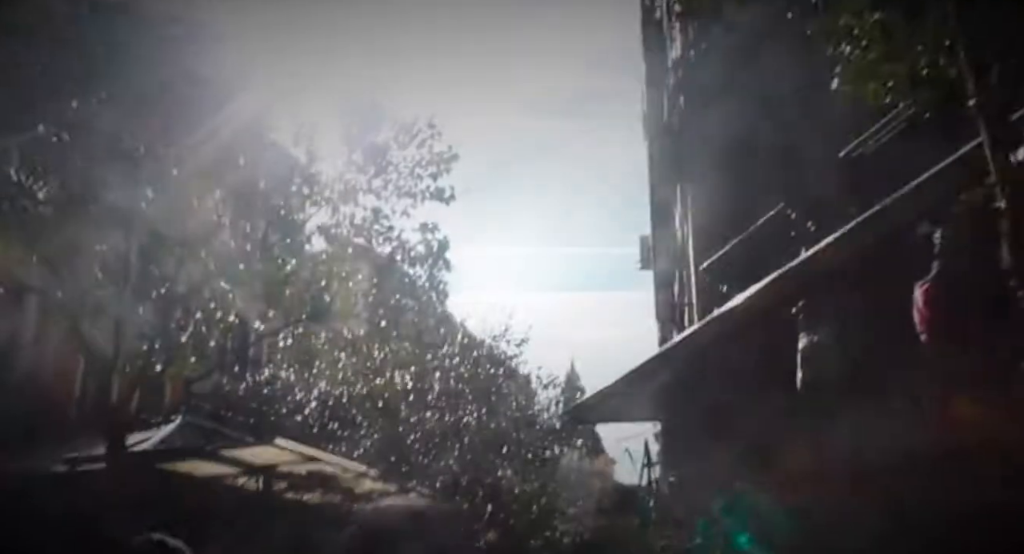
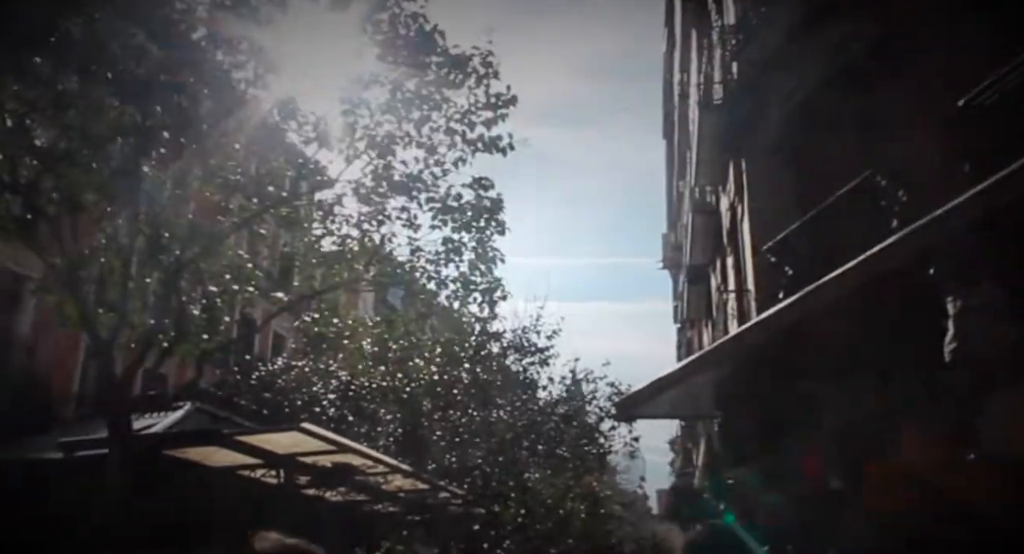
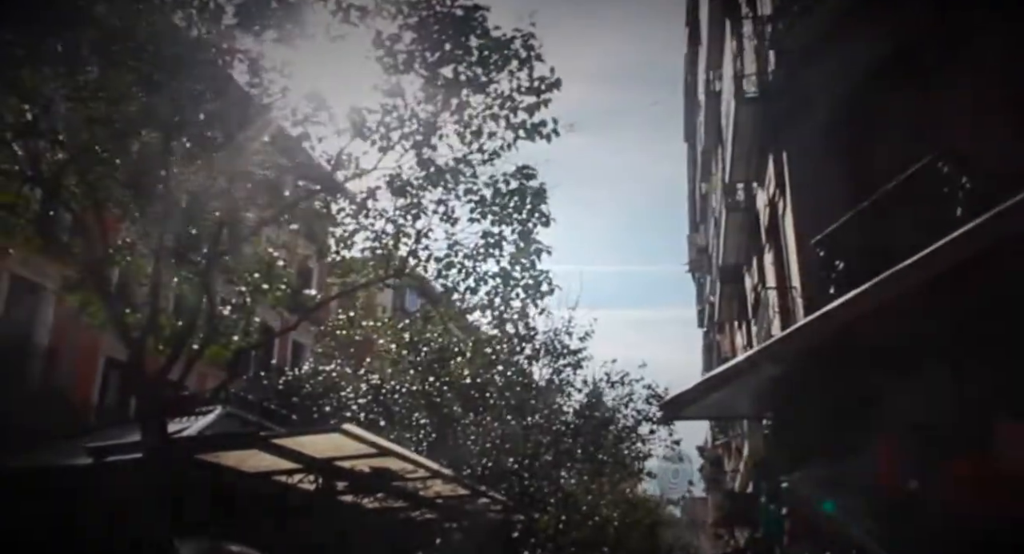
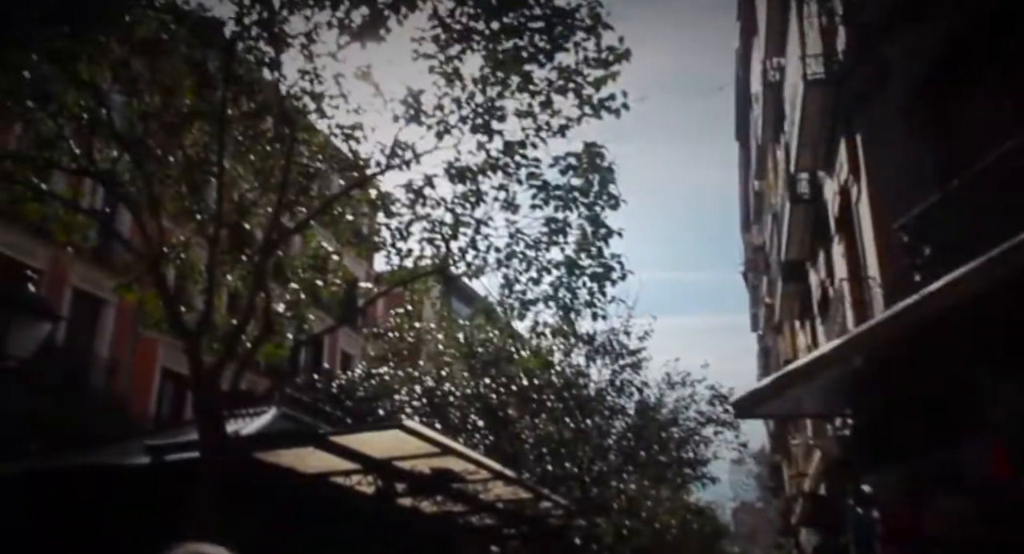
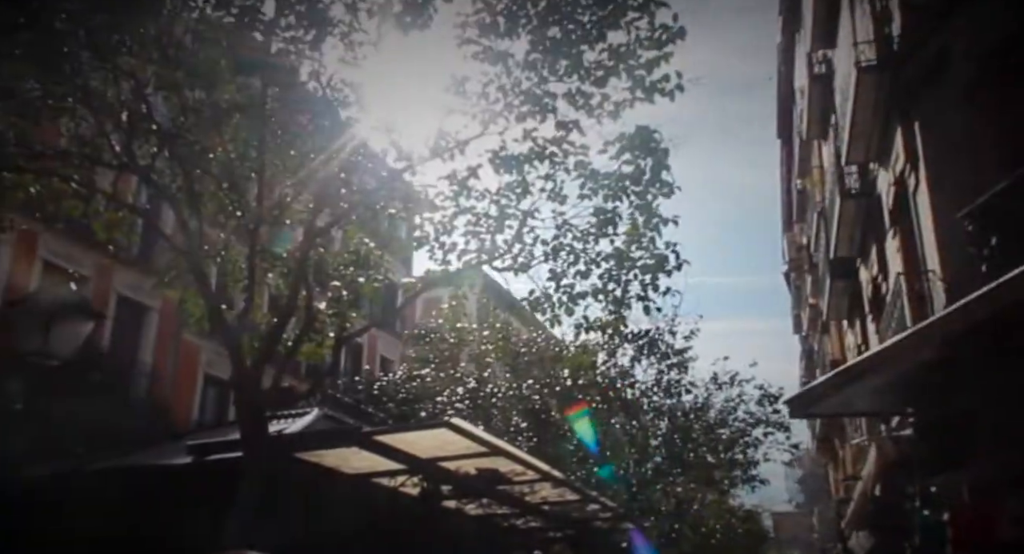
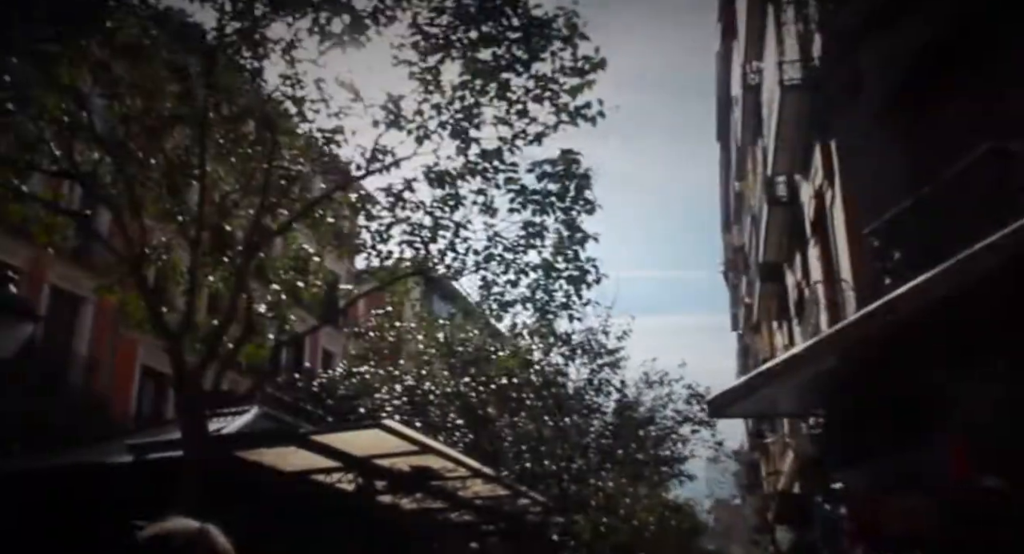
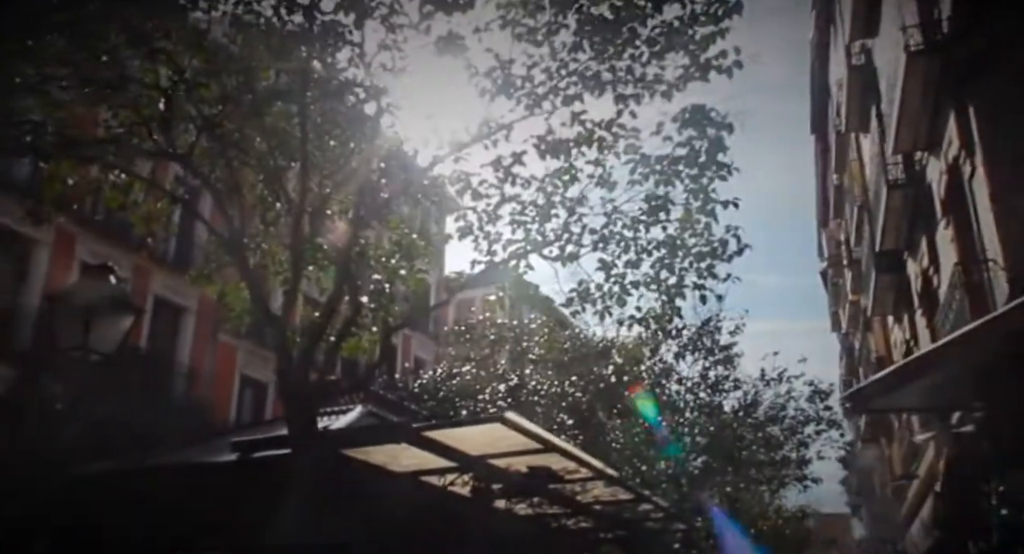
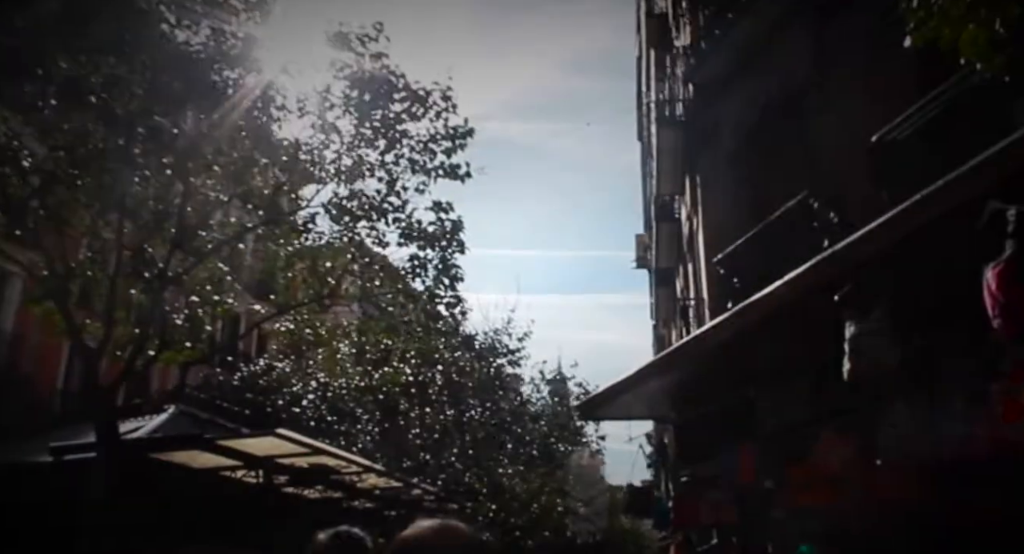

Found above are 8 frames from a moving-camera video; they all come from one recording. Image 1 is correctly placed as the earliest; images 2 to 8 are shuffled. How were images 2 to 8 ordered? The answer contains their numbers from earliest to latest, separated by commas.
8, 2, 3, 6, 4, 5, 7
